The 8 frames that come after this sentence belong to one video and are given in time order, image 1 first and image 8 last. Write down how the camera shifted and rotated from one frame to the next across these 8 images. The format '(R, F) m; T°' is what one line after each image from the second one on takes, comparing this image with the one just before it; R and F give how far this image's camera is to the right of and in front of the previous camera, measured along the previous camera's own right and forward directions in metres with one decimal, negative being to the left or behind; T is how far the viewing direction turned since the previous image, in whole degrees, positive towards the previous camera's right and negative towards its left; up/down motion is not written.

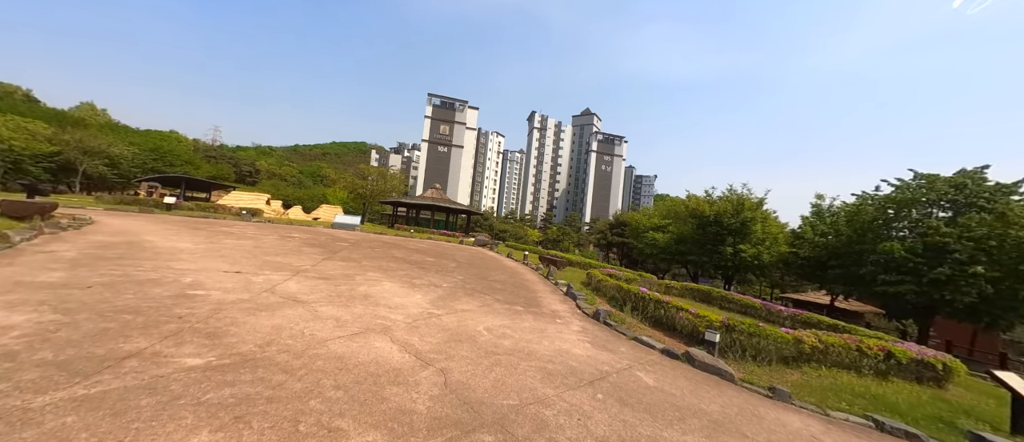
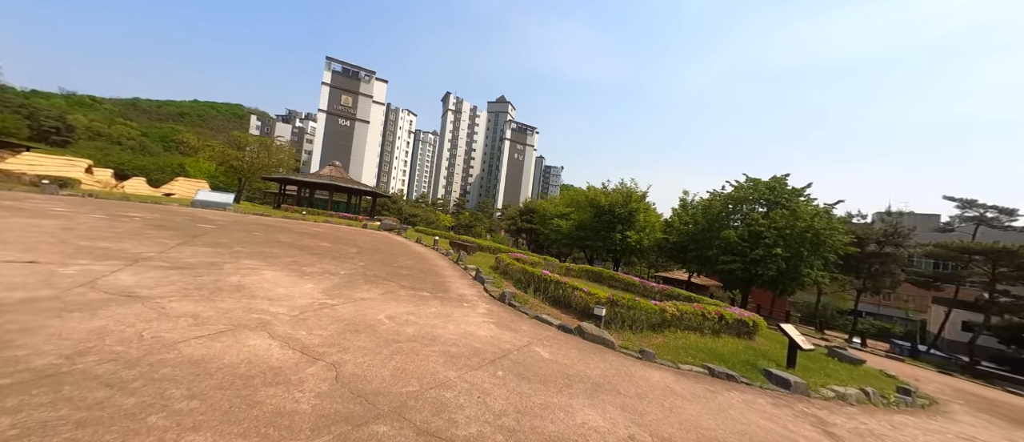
(0.0, 0.0) m; +14°
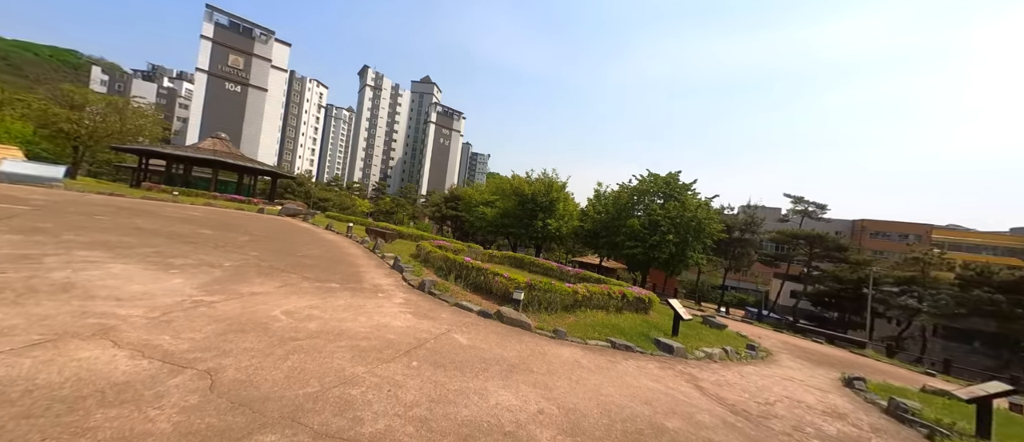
(0.0, 0.0) m; +12°
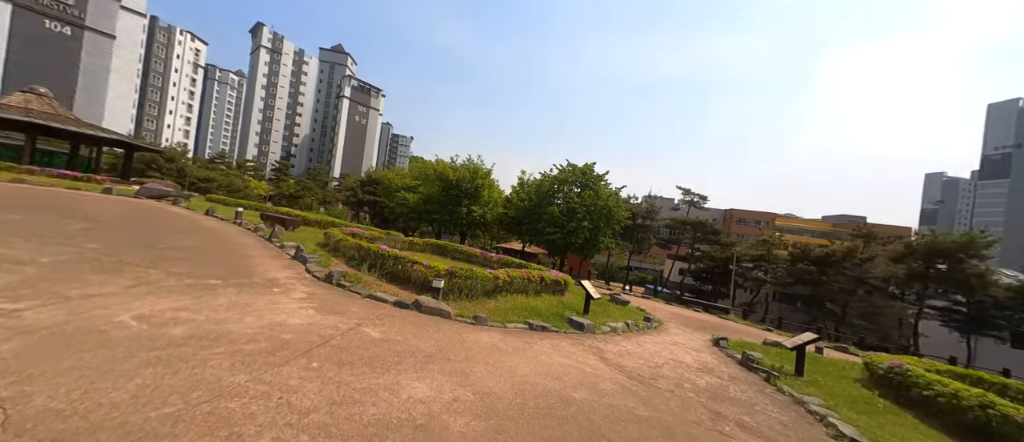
(+0.1, 0.0) m; +12°
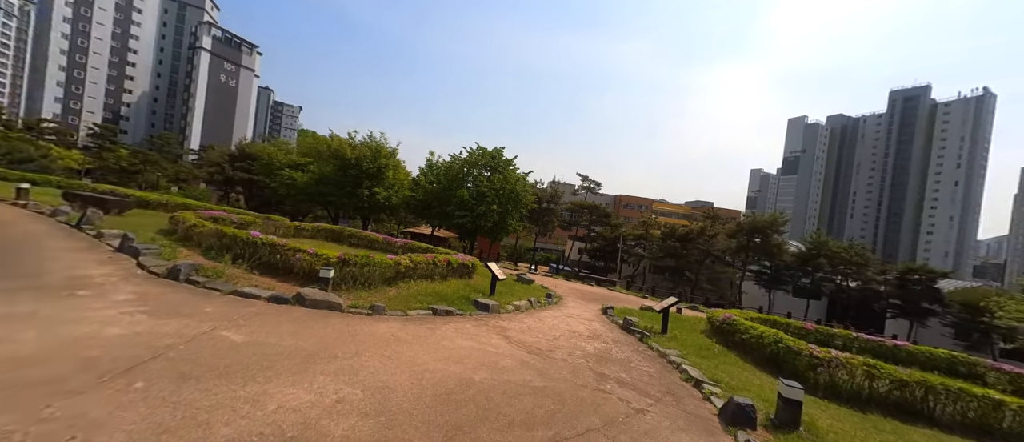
(+0.1, +0.1) m; +15°
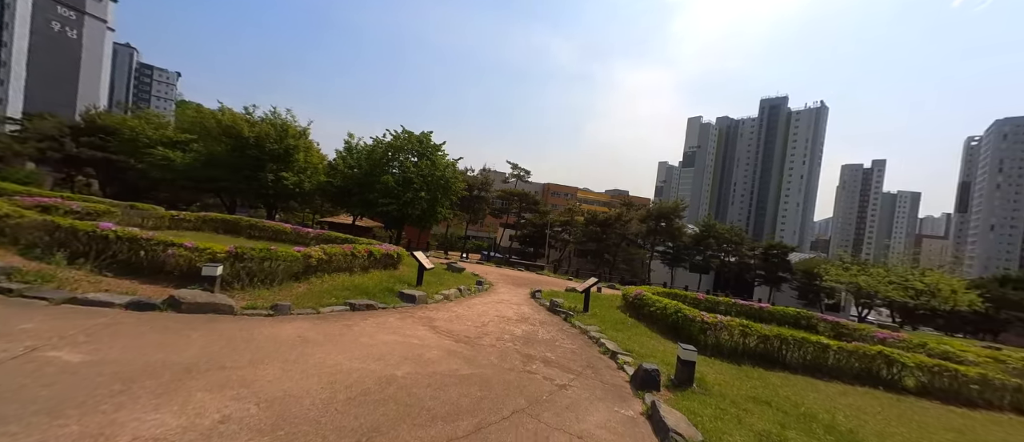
(0.0, +0.1) m; +12°
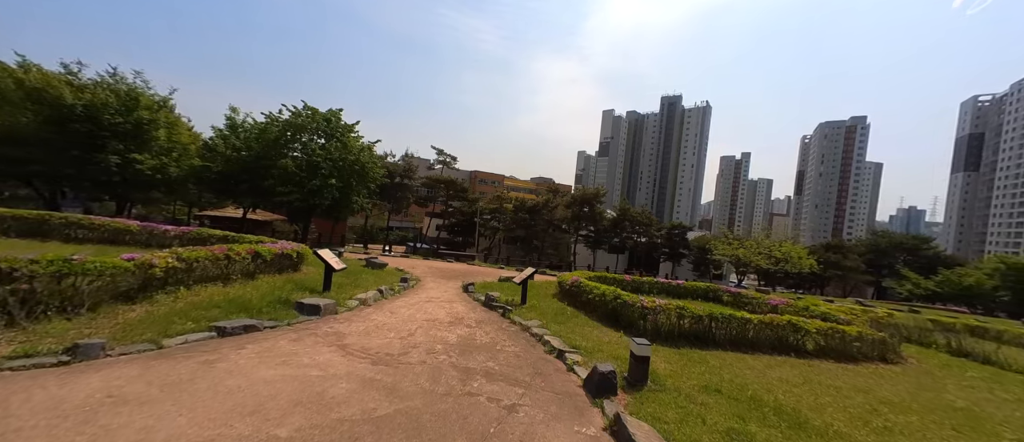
(-0.1, +1.1) m; +13°
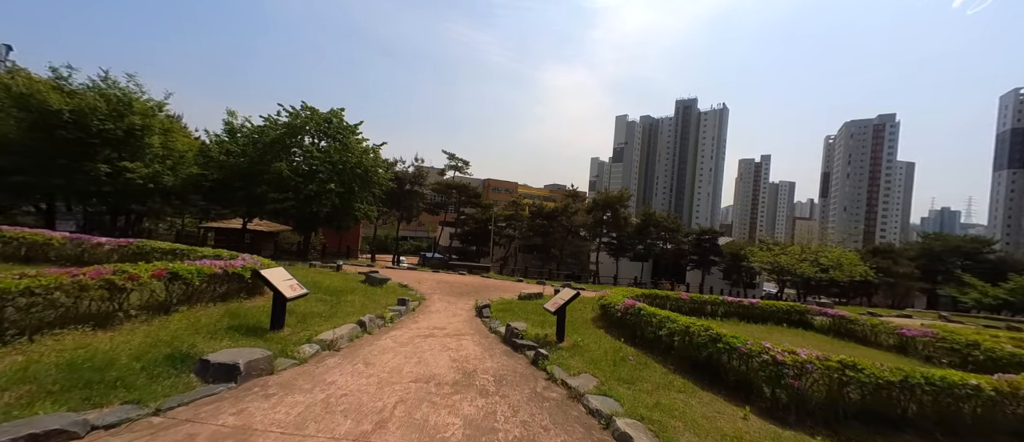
(-0.3, +3.1) m; -2°
